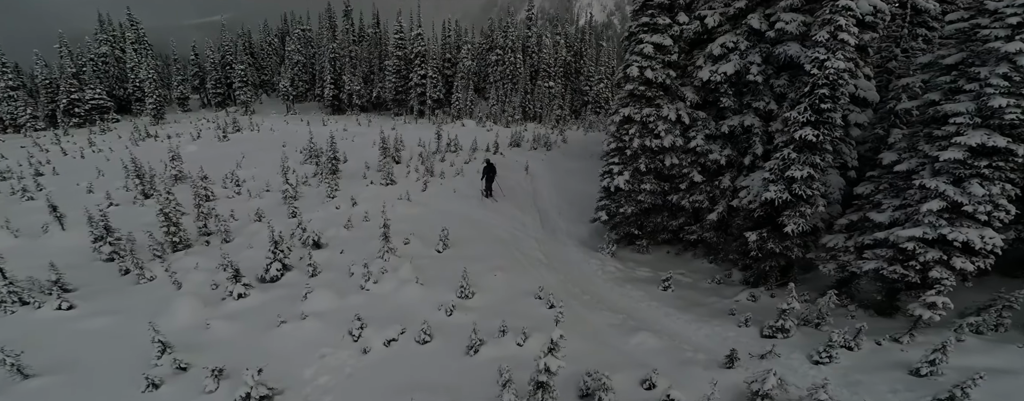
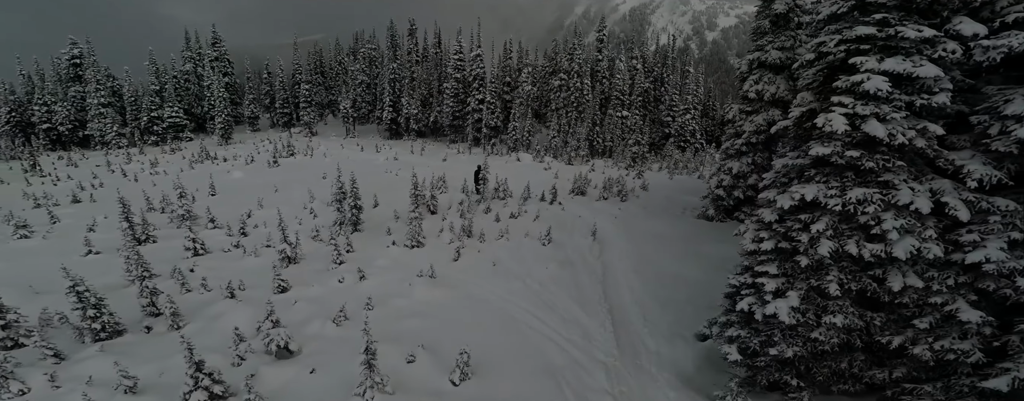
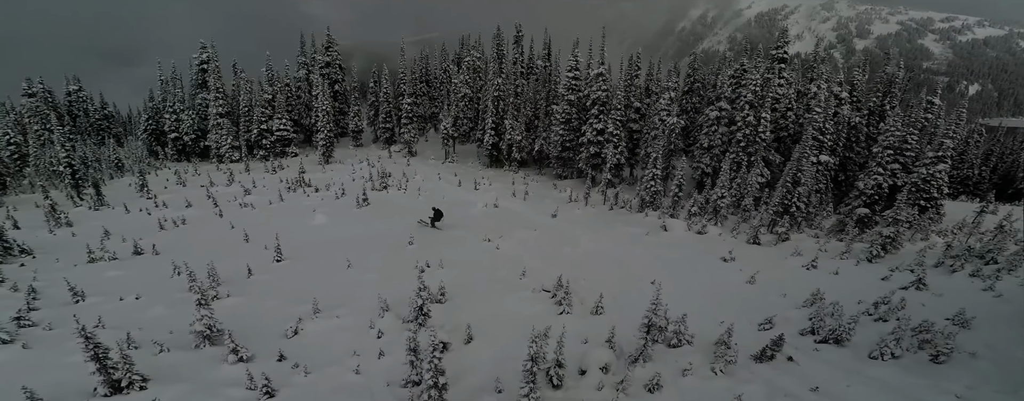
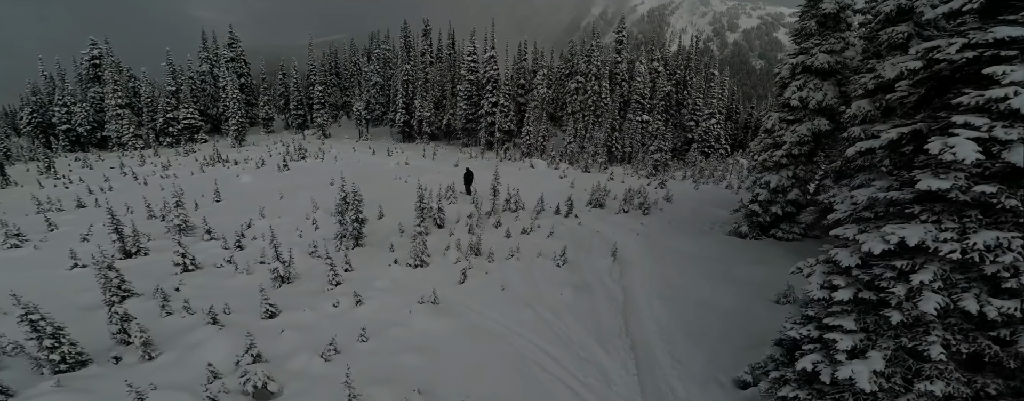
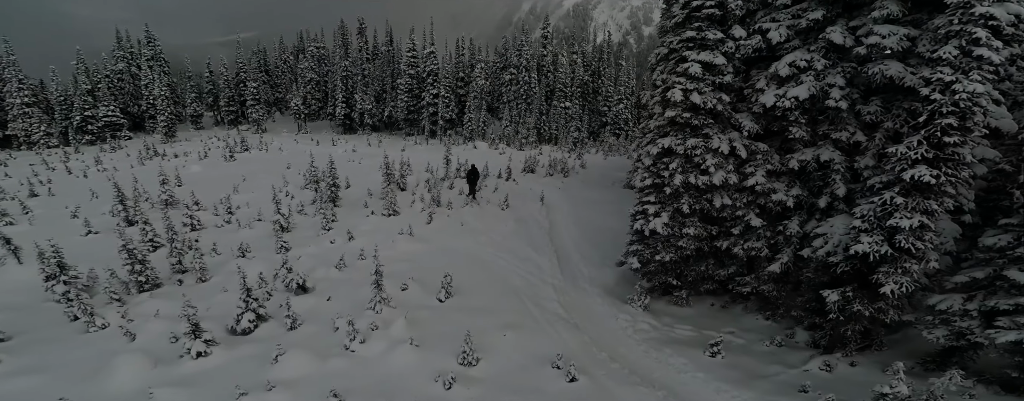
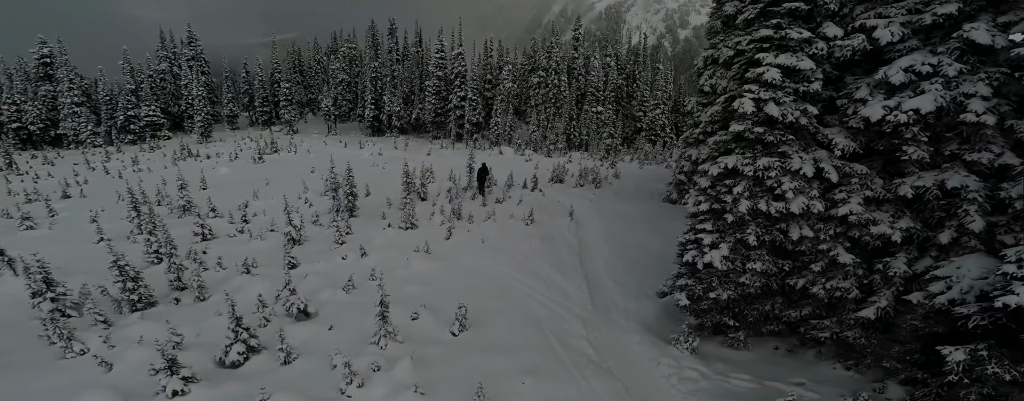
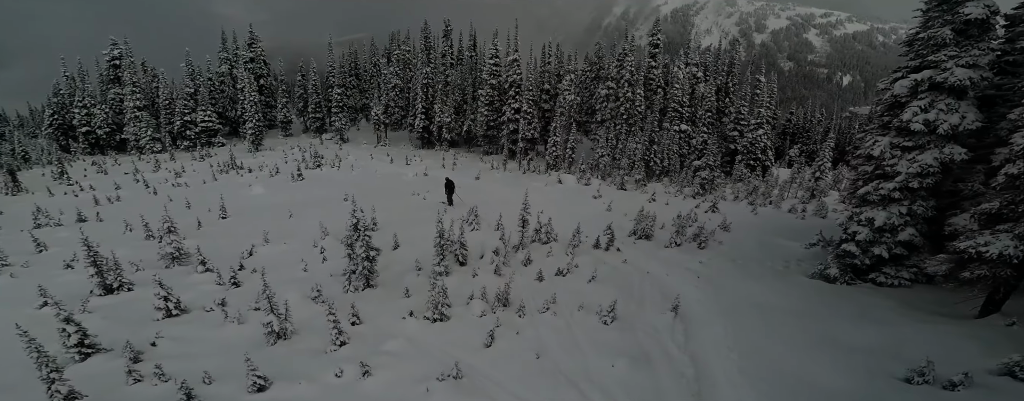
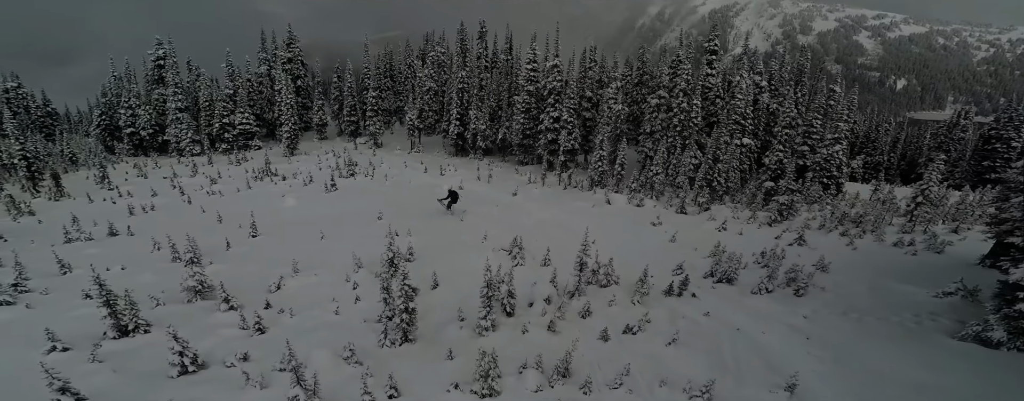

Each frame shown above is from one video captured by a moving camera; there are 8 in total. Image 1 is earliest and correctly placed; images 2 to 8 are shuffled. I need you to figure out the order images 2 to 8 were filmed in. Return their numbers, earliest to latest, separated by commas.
5, 6, 2, 4, 7, 8, 3
